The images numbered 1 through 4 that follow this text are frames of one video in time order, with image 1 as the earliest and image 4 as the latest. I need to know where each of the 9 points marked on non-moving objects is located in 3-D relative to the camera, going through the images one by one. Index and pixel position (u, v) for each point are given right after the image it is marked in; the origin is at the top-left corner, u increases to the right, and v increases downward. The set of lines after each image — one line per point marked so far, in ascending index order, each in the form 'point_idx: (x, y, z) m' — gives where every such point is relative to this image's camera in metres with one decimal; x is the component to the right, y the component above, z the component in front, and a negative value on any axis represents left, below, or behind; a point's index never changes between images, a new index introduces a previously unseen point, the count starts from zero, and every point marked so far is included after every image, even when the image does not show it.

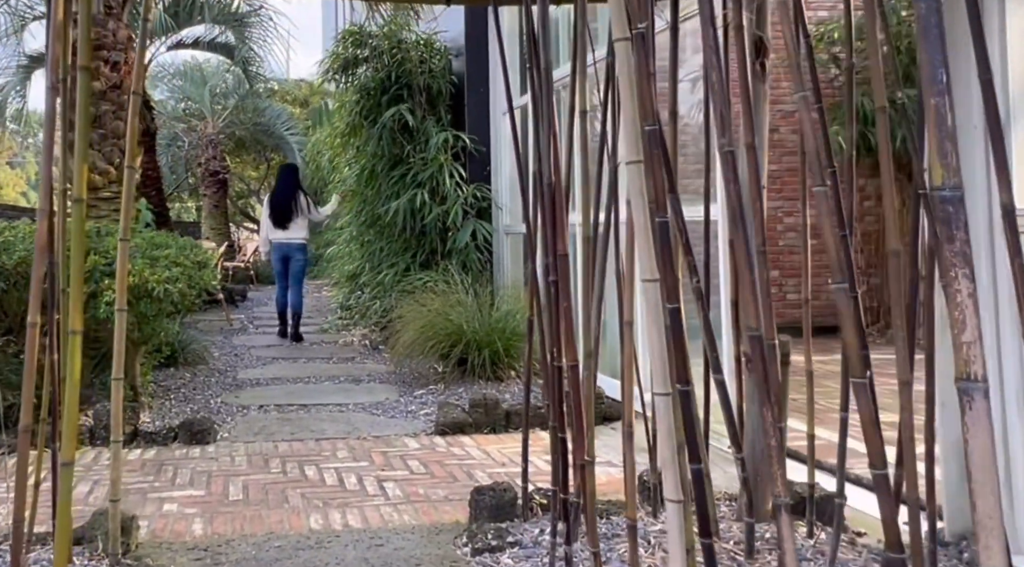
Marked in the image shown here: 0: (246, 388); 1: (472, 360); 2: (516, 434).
0: (-1.5, -0.6, +6.3) m
1: (-0.2, -0.4, +6.0) m
2: (0.0, -0.7, +4.9) m
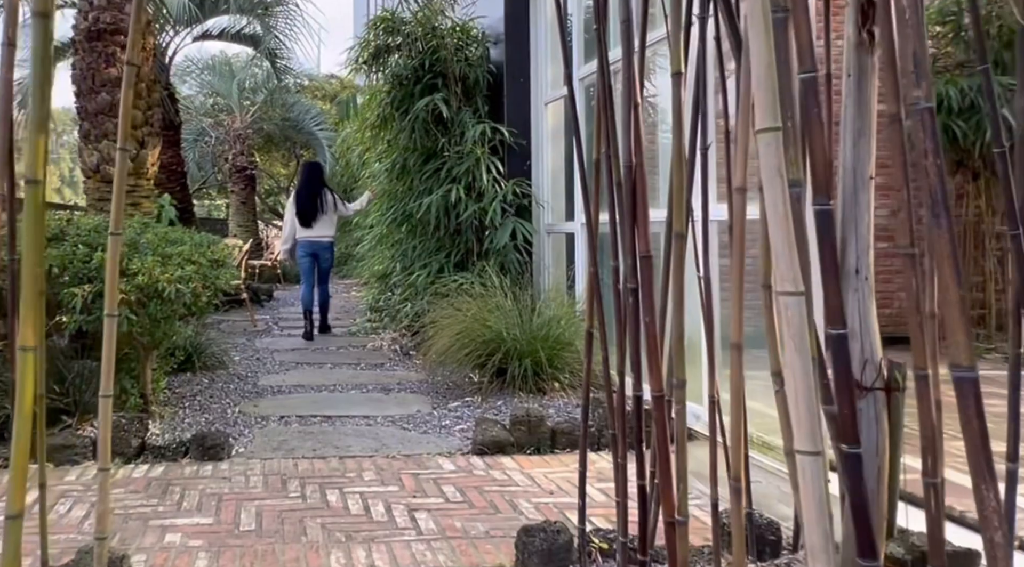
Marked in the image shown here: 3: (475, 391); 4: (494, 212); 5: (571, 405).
0: (-1.3, -0.6, +5.9) m
1: (0.0, -0.4, +5.5) m
2: (+0.2, -0.7, +4.4) m
3: (-0.2, -0.6, +5.7) m
4: (-0.1, +0.5, +7.2) m
5: (+0.3, -0.6, +5.1) m
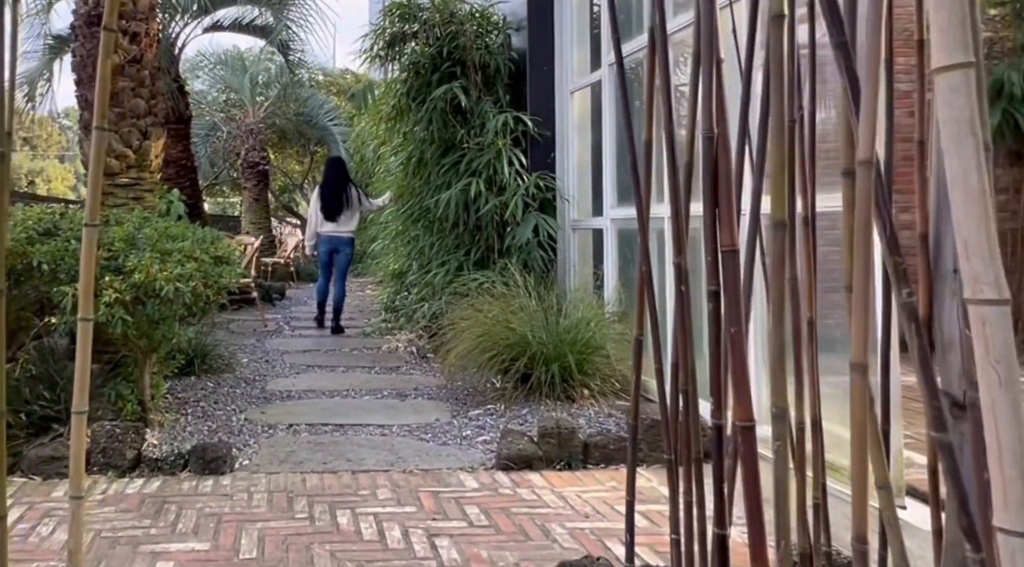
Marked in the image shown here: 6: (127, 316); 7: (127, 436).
0: (-1.2, -0.6, +5.5) m
1: (+0.1, -0.4, +5.2) m
2: (+0.3, -0.7, +4.0) m
3: (-0.1, -0.6, +5.3) m
4: (0.0, +0.5, +6.8) m
5: (+0.4, -0.6, +4.7) m
6: (-1.5, -0.1, +4.3) m
7: (-1.5, -0.6, +4.2) m
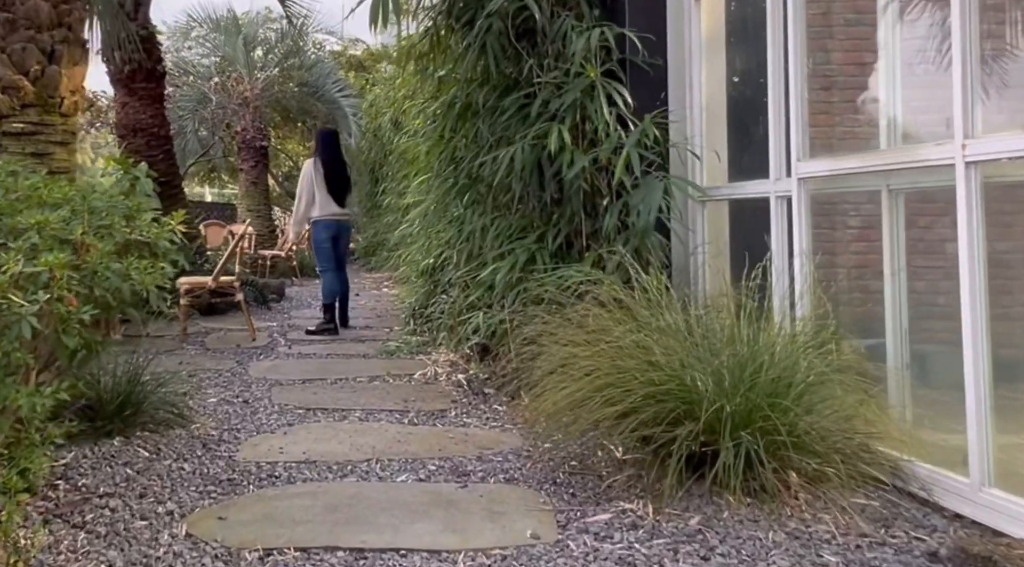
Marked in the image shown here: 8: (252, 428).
0: (-0.8, -0.6, +3.2) m
1: (+0.5, -0.4, +2.9) m
2: (+0.7, -0.7, +1.7) m
3: (+0.3, -0.6, +3.0) m
4: (+0.4, +0.5, +4.5) m
5: (+0.8, -0.6, +2.4) m
6: (-1.1, -0.1, +2.0) m
7: (-1.1, -0.6, +1.9) m
8: (-1.0, -0.5, +4.0) m
